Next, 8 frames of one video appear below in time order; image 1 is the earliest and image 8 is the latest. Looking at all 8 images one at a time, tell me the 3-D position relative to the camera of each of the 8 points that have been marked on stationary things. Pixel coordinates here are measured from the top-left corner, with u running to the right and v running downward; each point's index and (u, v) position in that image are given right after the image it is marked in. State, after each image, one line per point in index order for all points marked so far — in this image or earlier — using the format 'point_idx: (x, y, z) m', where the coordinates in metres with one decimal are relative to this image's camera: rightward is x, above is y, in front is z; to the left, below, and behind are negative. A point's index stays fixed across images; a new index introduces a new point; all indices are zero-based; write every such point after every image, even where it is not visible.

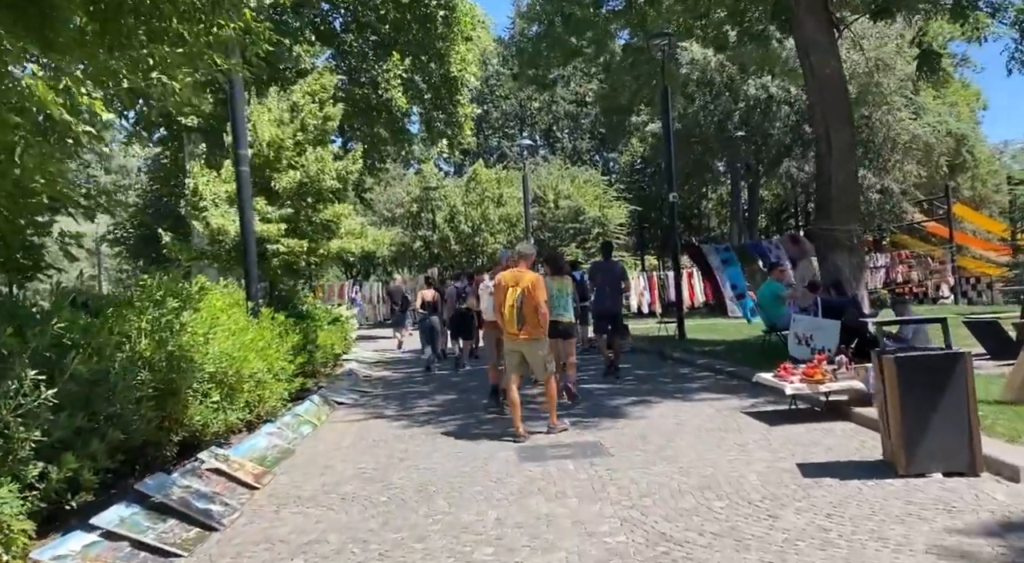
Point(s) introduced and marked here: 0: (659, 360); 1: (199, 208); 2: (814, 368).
0: (+2.5, -1.4, +14.8) m
1: (-6.0, +1.5, +16.9) m
2: (+2.8, -0.8, +8.0) m
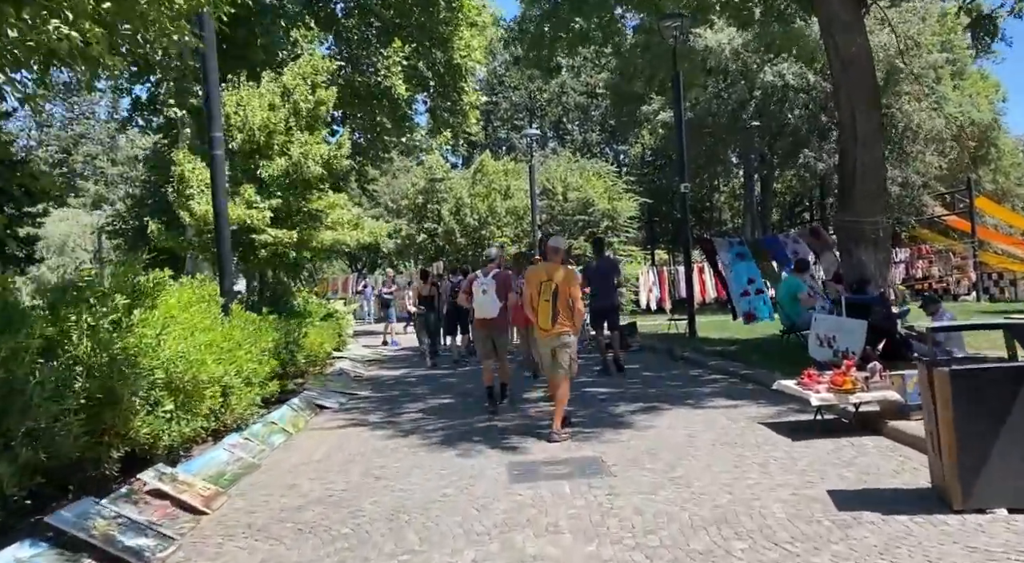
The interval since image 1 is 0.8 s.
0: (+2.5, -1.3, +13.9) m
1: (-6.0, +1.6, +16.1) m
2: (+2.7, -0.8, +7.1) m
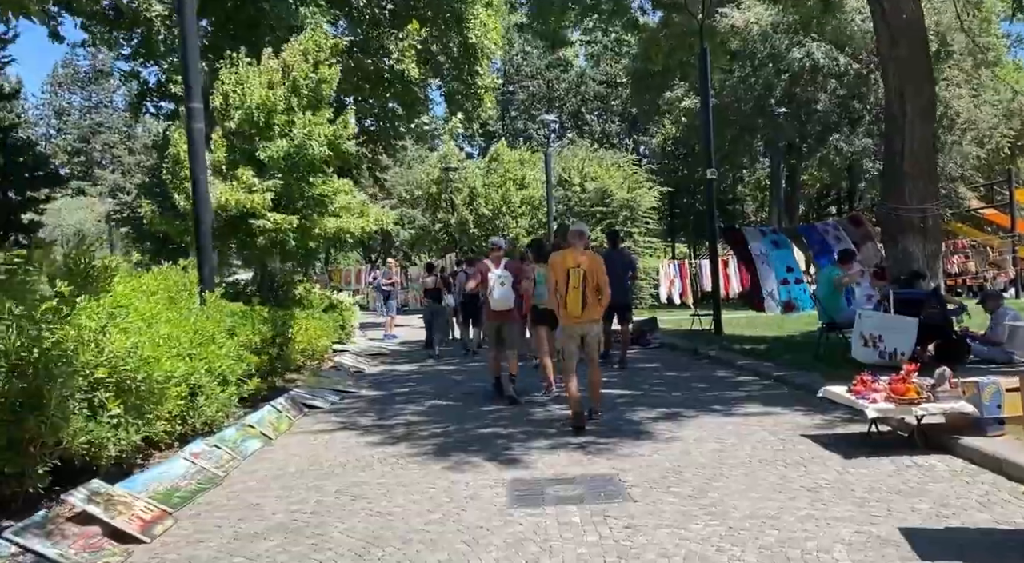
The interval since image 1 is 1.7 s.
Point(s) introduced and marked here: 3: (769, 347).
0: (+2.7, -1.2, +12.9) m
1: (-5.8, +1.8, +15.2) m
2: (+2.7, -0.7, +6.0) m
3: (+3.6, -0.9, +12.3) m
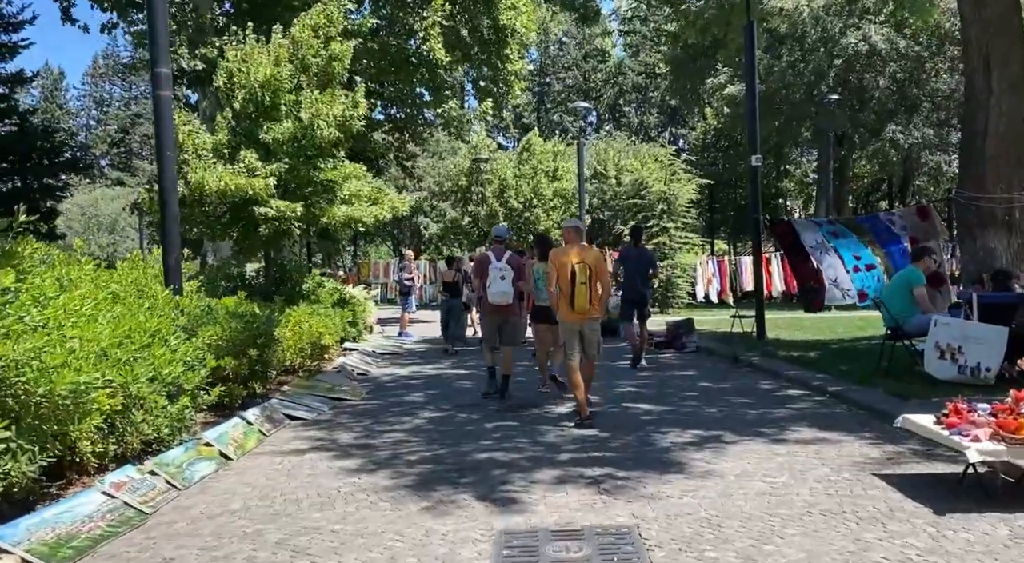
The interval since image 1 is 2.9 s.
0: (+2.9, -1.1, +11.5) m
1: (-5.4, +1.9, +14.1) m
2: (+2.7, -0.7, +4.6) m
3: (+3.9, -0.9, +10.9) m
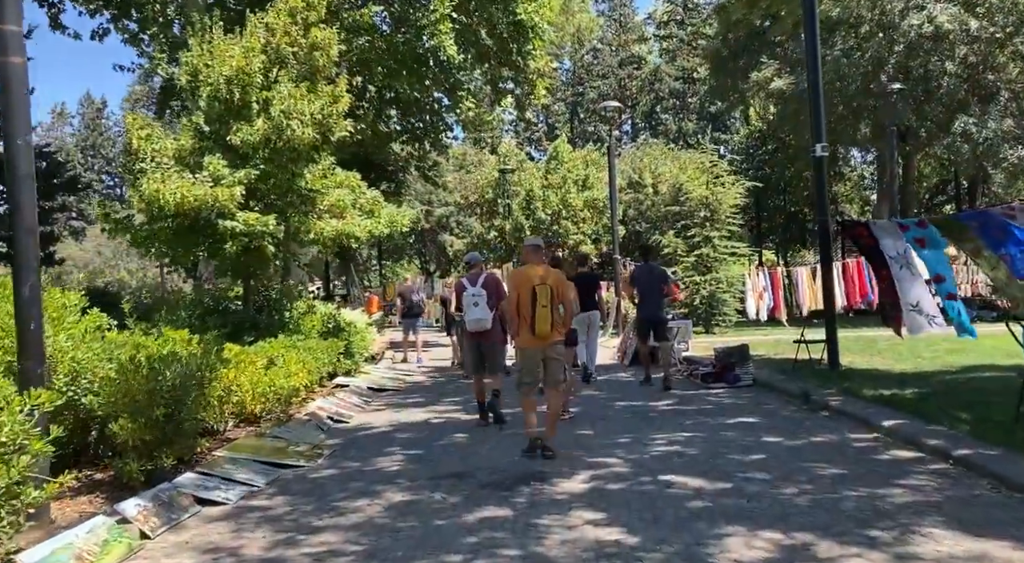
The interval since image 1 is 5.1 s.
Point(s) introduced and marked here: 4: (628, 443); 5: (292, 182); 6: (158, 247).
0: (+3.0, -1.3, +9.0) m
1: (-5.2, +1.5, +12.0) m
2: (+2.4, -0.8, +2.1) m
3: (+3.9, -1.1, +8.3) m
4: (+1.0, -1.5, +7.9) m
5: (-3.1, +1.4, +12.4) m
6: (-5.0, +0.5, +12.3) m
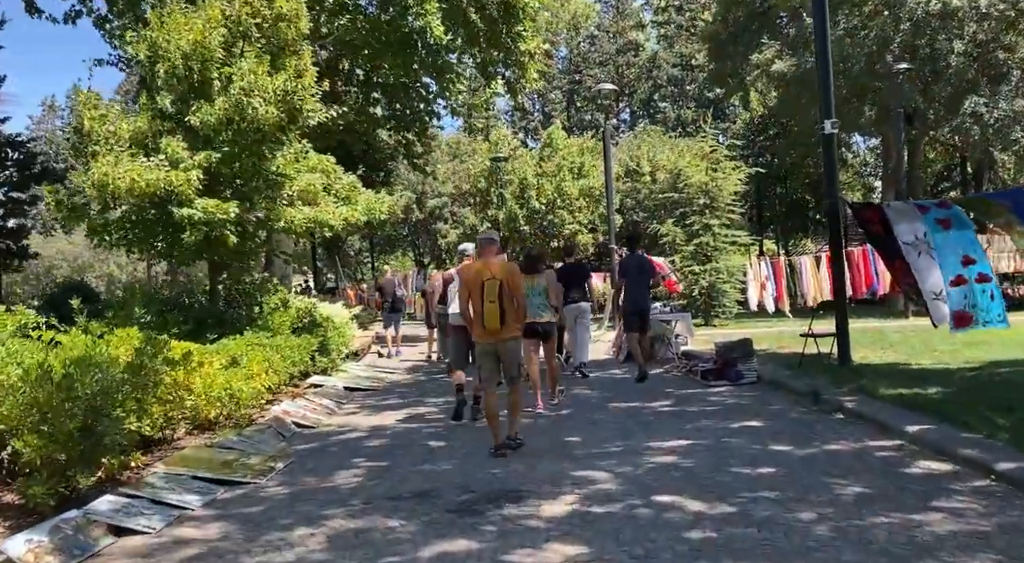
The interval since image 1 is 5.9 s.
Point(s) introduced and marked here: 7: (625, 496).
0: (+2.8, -1.2, +8.1) m
1: (-5.4, +1.6, +11.1) m
2: (+2.3, -0.8, +1.3) m
3: (+3.7, -1.0, +7.4) m
4: (+0.8, -1.4, +7.0) m
5: (-3.3, +1.5, +11.4) m
6: (-5.2, +0.6, +11.4) m
7: (+0.7, -1.4, +5.6) m
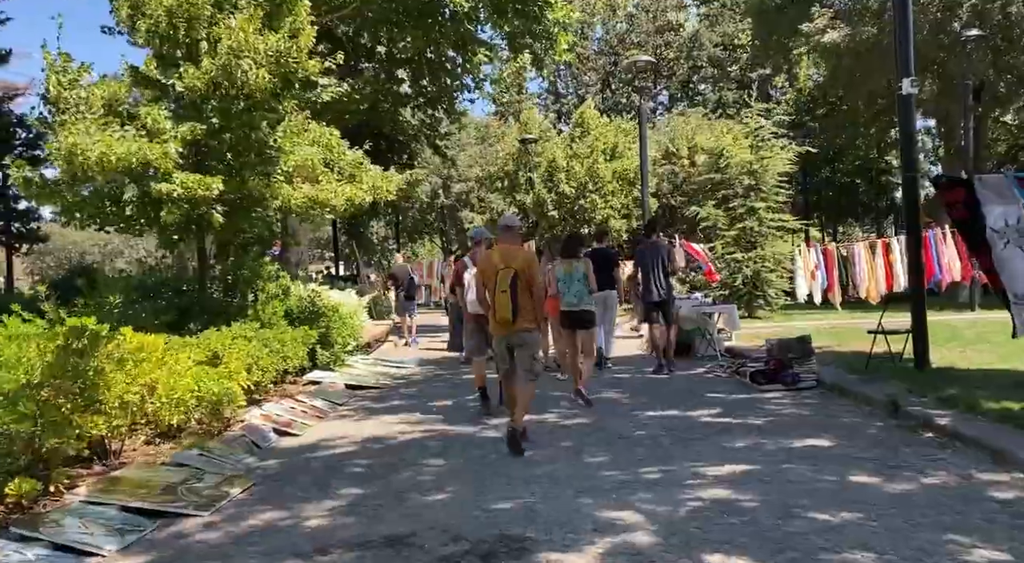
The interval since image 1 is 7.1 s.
0: (+2.9, -1.1, +6.6) m
1: (-5.2, +1.8, +9.9) m
2: (+2.1, -0.7, -0.2) m
3: (+3.8, -0.9, +5.9) m
4: (+0.9, -1.3, +5.6) m
5: (-3.1, +1.7, +10.1) m
6: (-5.0, +0.8, +10.2) m
7: (+0.7, -1.3, +4.1) m
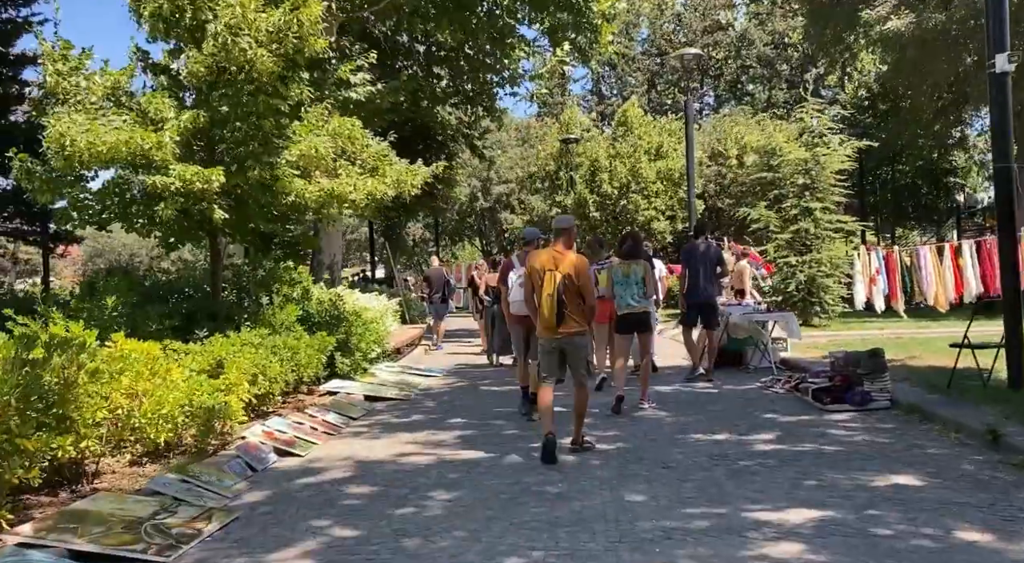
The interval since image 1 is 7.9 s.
0: (+3.1, -1.2, +5.5) m
1: (-4.8, +1.8, +9.2) m
2: (+1.9, -0.8, -1.3) m
3: (+3.9, -0.9, +4.7) m
4: (+1.0, -1.3, +4.6) m
5: (-2.7, +1.6, +9.3) m
6: (-4.6, +0.7, +9.5) m
7: (+0.8, -1.3, +3.2) m
